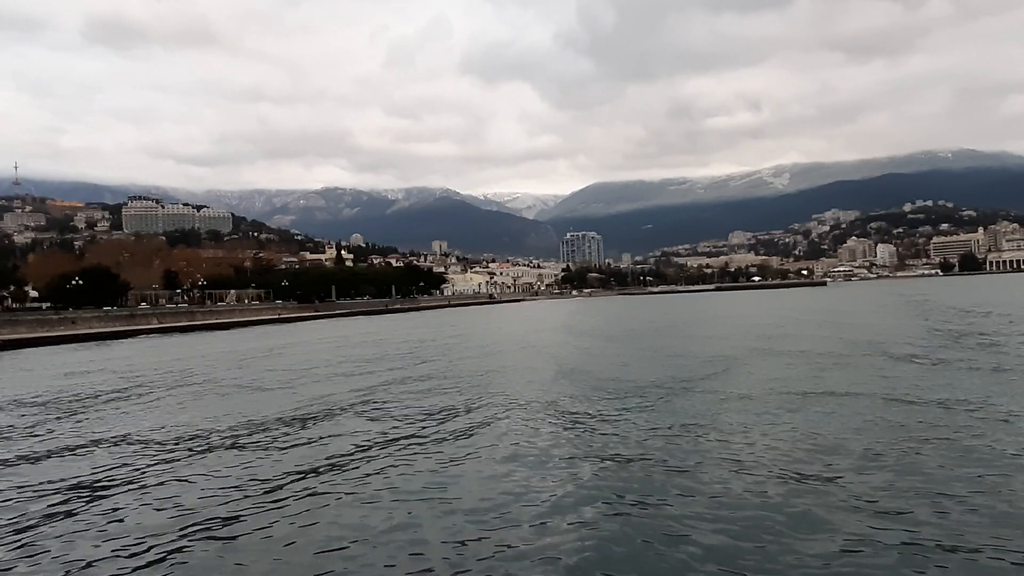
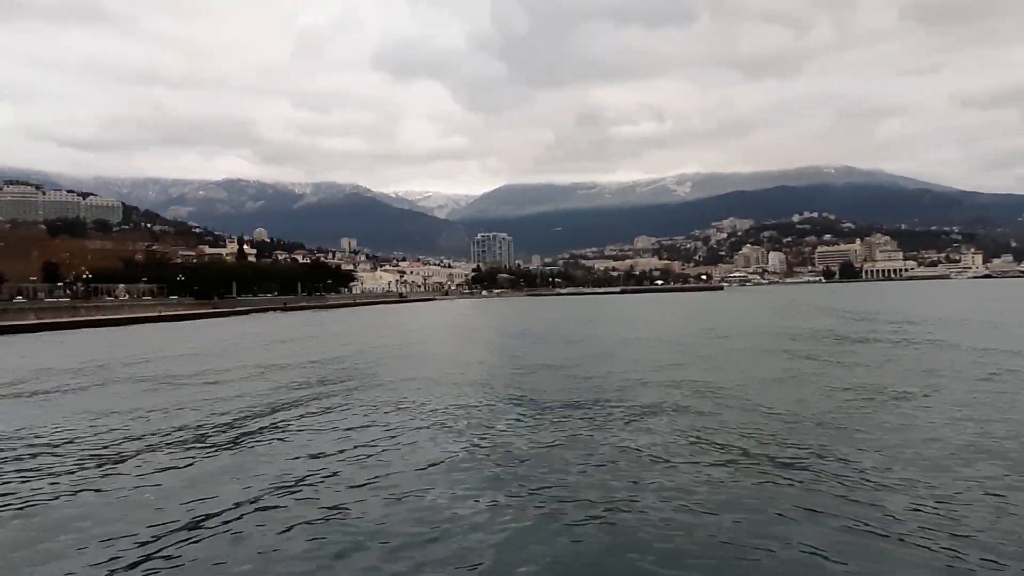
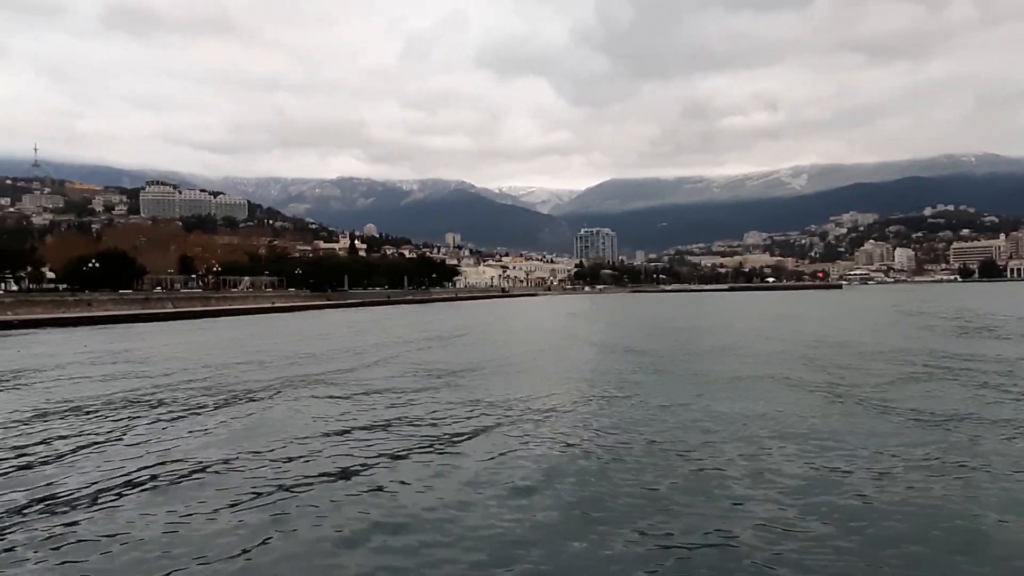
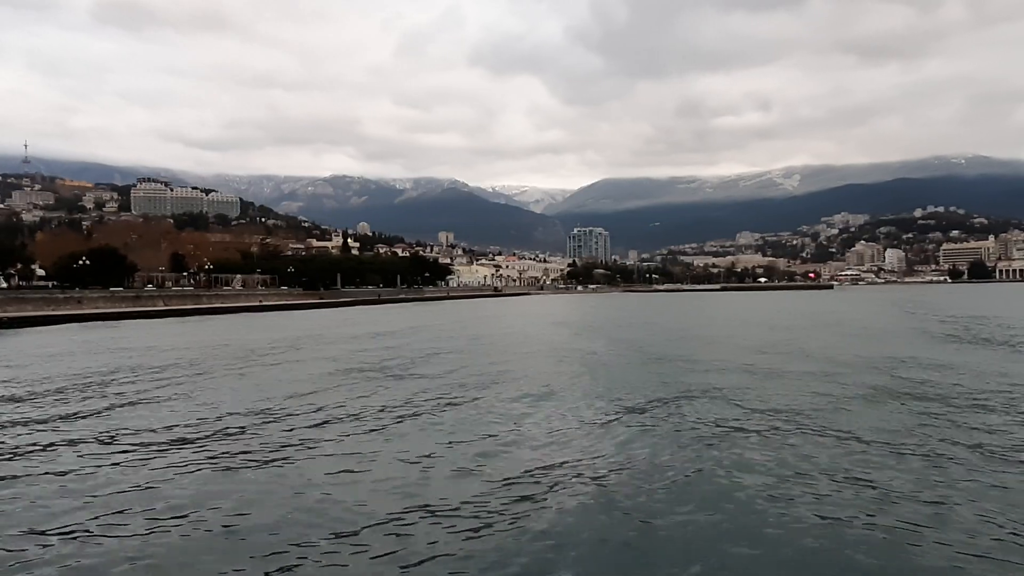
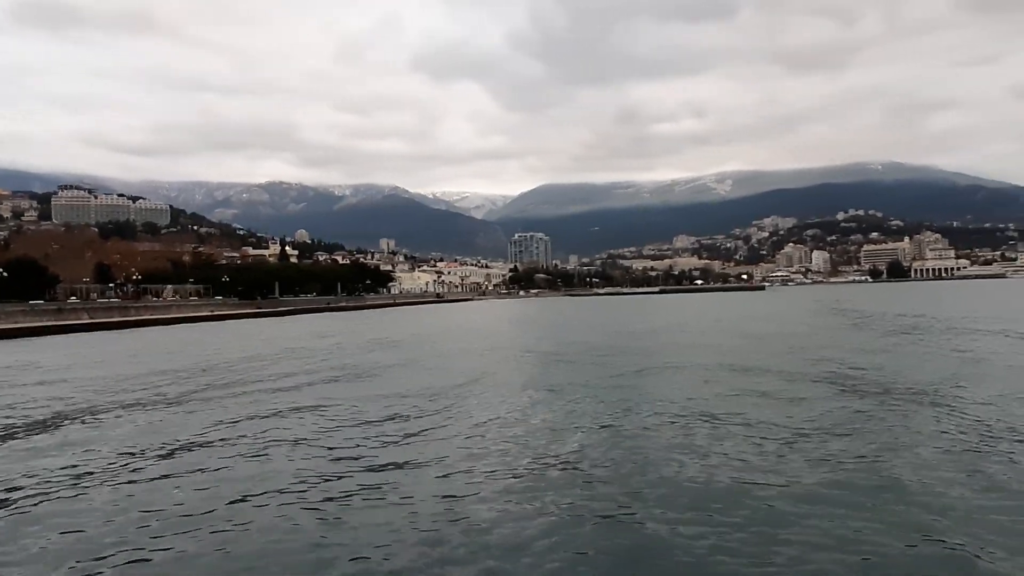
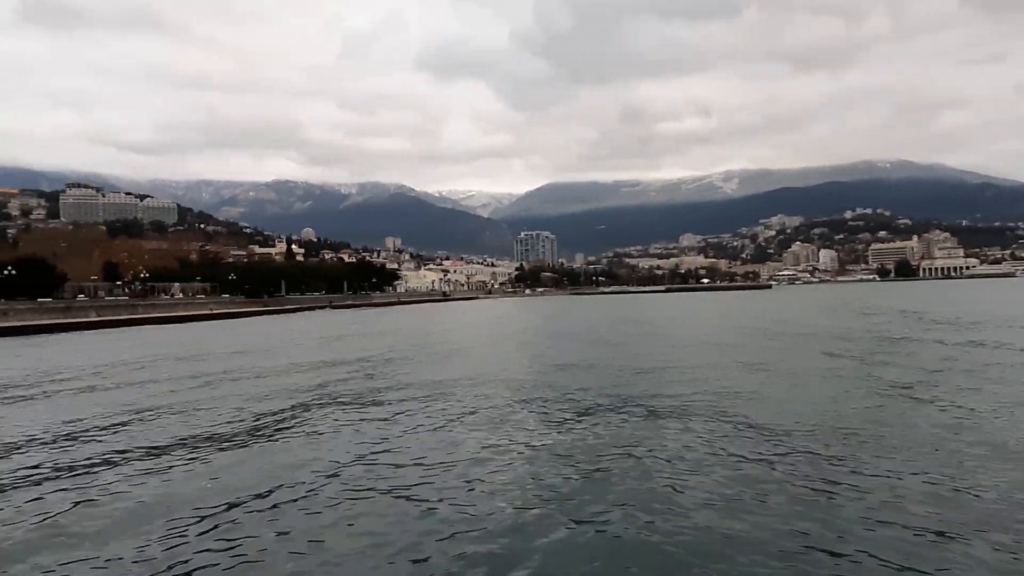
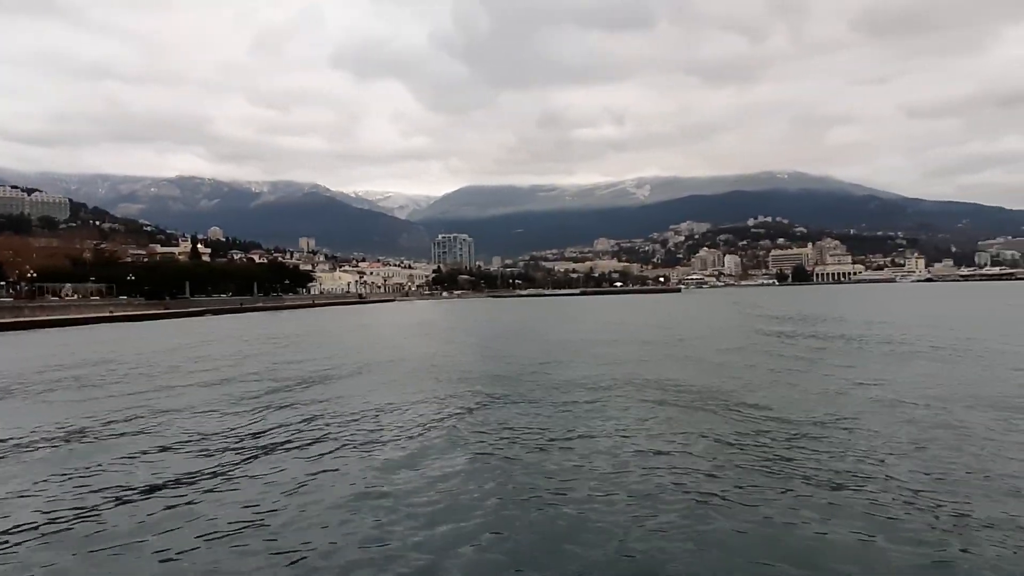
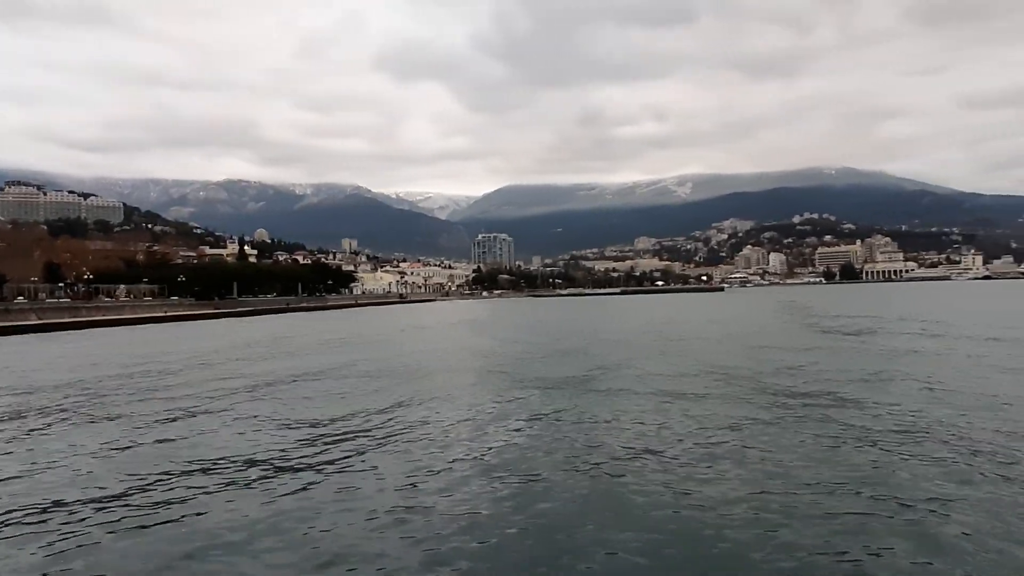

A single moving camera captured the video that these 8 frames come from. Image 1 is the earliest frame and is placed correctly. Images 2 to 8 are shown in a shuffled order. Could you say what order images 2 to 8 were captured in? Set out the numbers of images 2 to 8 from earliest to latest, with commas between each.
5, 8, 7, 2, 6, 3, 4
